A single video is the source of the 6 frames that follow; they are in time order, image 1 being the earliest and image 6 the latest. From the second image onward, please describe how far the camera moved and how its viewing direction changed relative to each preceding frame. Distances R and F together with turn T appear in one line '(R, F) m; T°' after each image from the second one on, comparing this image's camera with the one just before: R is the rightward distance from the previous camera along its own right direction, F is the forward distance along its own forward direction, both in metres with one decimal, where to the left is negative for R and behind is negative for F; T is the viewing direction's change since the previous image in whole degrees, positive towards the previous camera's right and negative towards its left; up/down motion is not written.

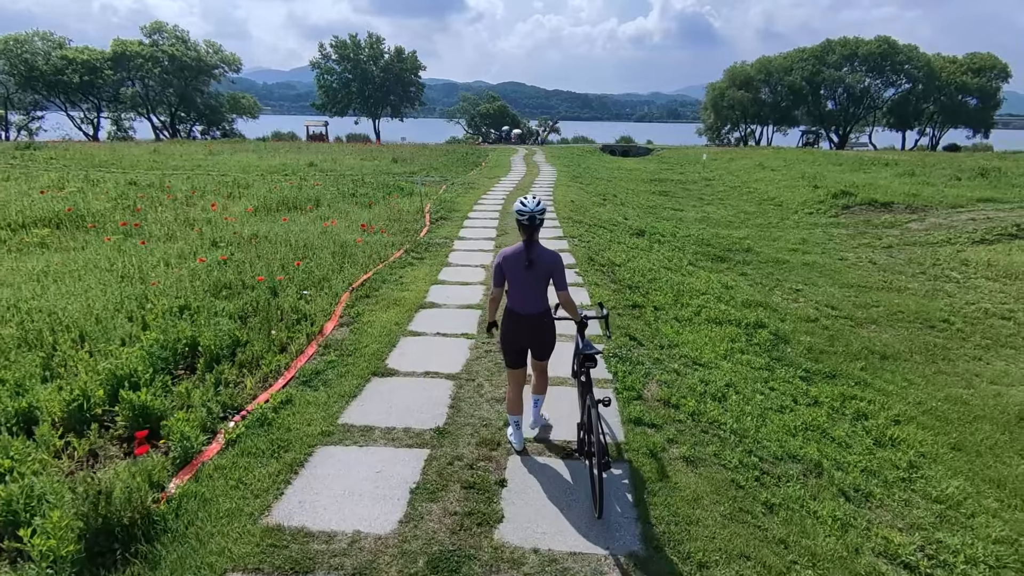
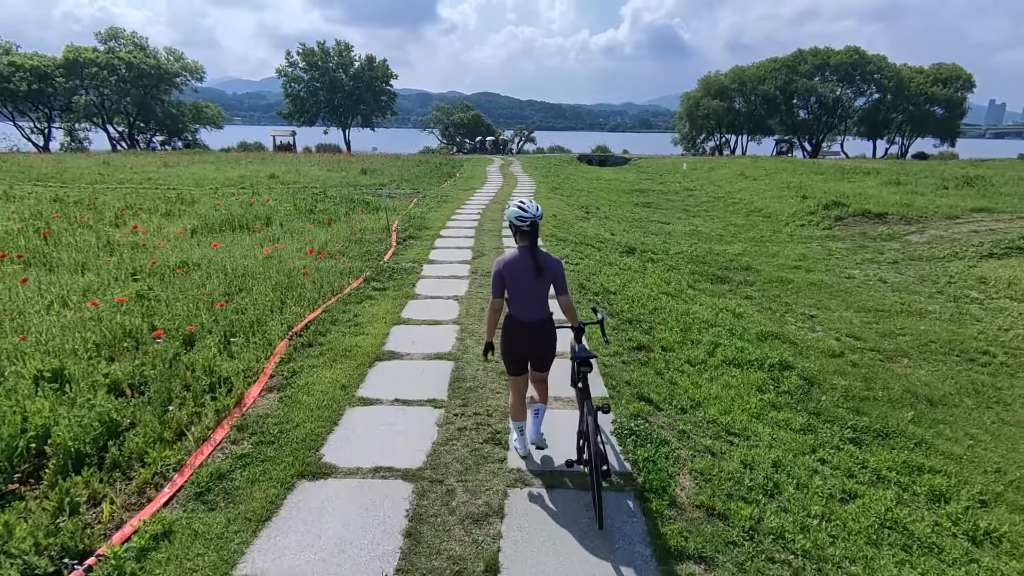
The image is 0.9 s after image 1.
(0.0, +1.1) m; +2°
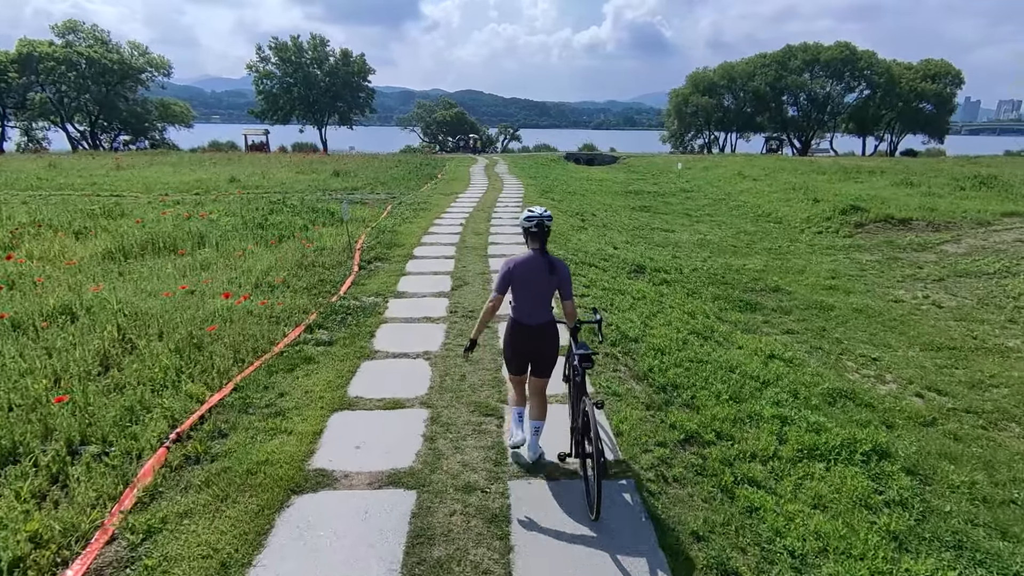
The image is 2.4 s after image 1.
(0.0, +1.6) m; +2°
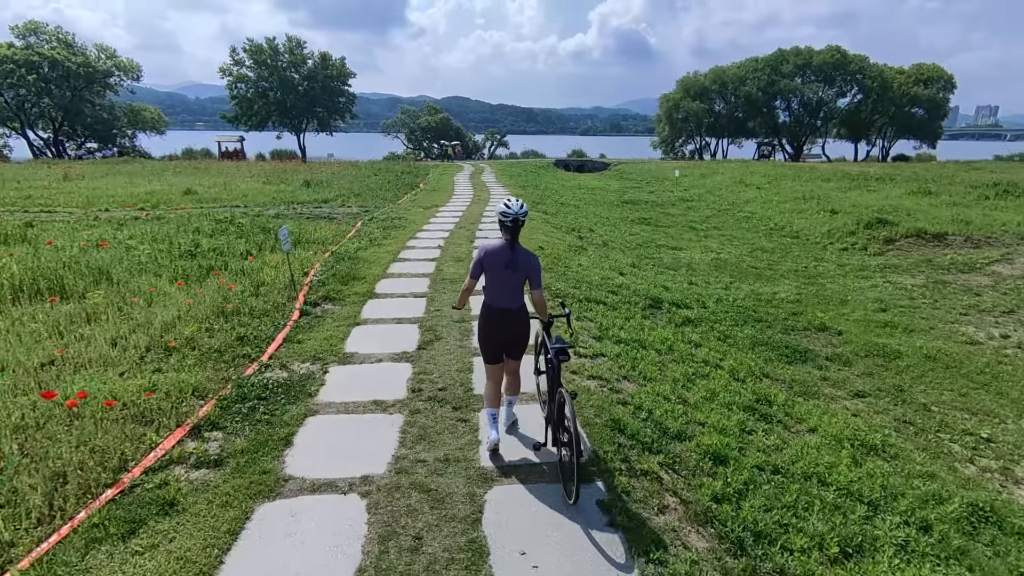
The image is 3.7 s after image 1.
(0.0, +1.6) m; +1°
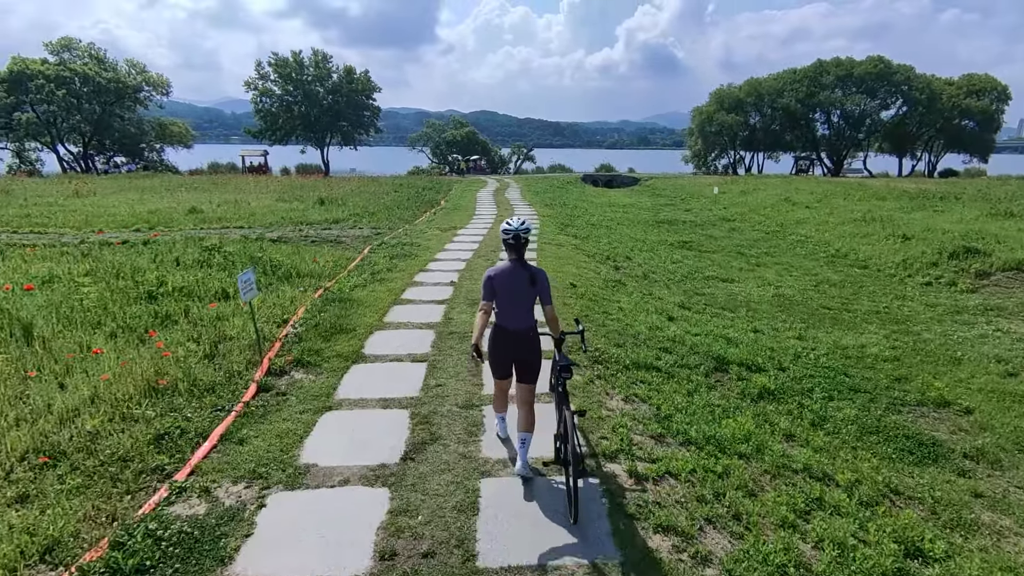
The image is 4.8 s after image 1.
(0.0, +1.4) m; -3°
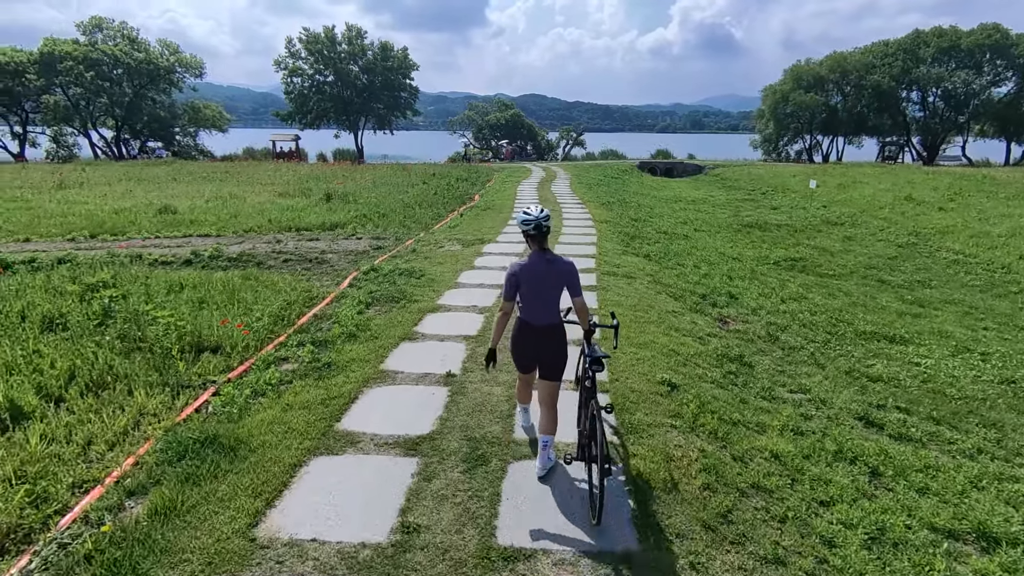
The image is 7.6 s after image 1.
(0.0, +3.4) m; -5°
